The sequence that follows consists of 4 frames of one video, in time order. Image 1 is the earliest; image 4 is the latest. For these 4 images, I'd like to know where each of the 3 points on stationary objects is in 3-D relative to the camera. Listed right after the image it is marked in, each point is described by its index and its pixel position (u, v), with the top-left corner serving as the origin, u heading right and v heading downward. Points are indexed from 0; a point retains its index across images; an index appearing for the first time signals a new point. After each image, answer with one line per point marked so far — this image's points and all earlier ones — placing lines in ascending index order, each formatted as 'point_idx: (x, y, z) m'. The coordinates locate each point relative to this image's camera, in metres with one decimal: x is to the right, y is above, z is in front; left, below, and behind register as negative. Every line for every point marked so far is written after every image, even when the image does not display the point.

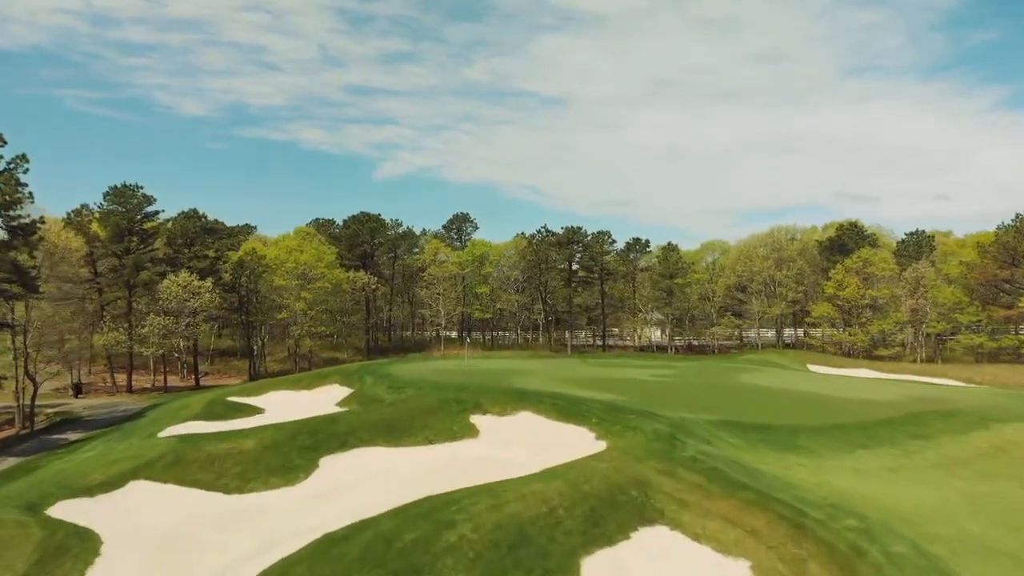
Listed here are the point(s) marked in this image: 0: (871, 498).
0: (+11.5, -6.7, +19.7) m
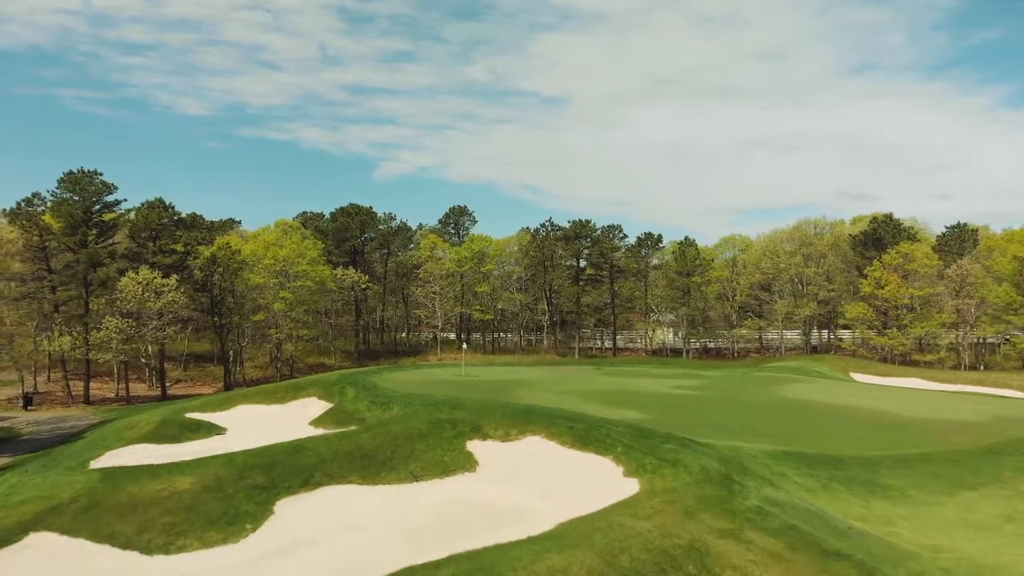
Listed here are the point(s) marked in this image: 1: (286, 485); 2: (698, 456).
0: (+11.7, -6.6, +14.6) m
1: (-7.3, -6.4, +19.9) m
2: (+6.0, -5.4, +19.8) m
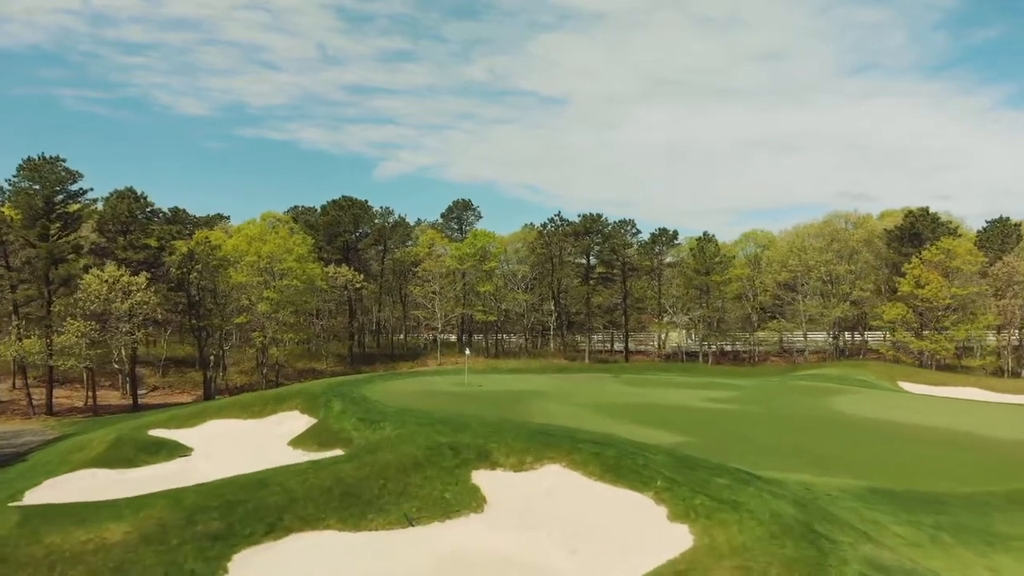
0: (+12.2, -6.6, +10.5) m
1: (-6.8, -6.3, +15.9) m
2: (+6.5, -5.4, +15.8) m
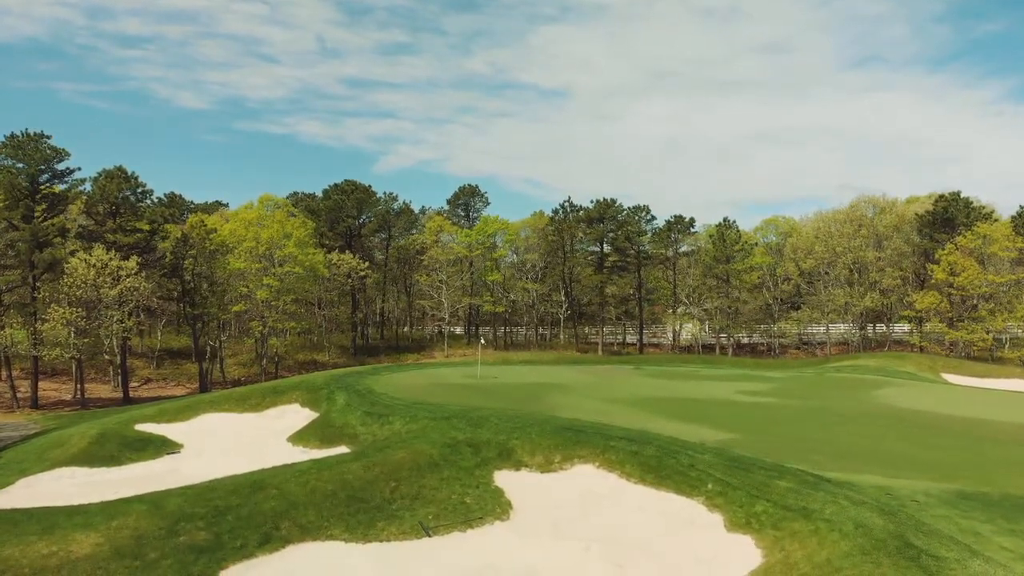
0: (+12.9, -6.0, +8.3) m
1: (-6.1, -5.7, +13.6) m
2: (+7.3, -4.8, +13.6) m
